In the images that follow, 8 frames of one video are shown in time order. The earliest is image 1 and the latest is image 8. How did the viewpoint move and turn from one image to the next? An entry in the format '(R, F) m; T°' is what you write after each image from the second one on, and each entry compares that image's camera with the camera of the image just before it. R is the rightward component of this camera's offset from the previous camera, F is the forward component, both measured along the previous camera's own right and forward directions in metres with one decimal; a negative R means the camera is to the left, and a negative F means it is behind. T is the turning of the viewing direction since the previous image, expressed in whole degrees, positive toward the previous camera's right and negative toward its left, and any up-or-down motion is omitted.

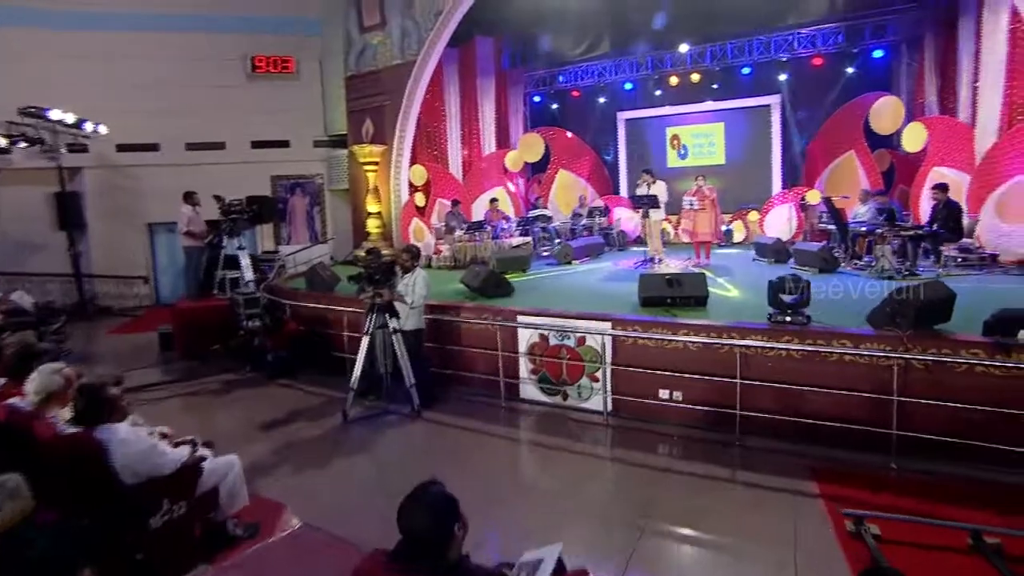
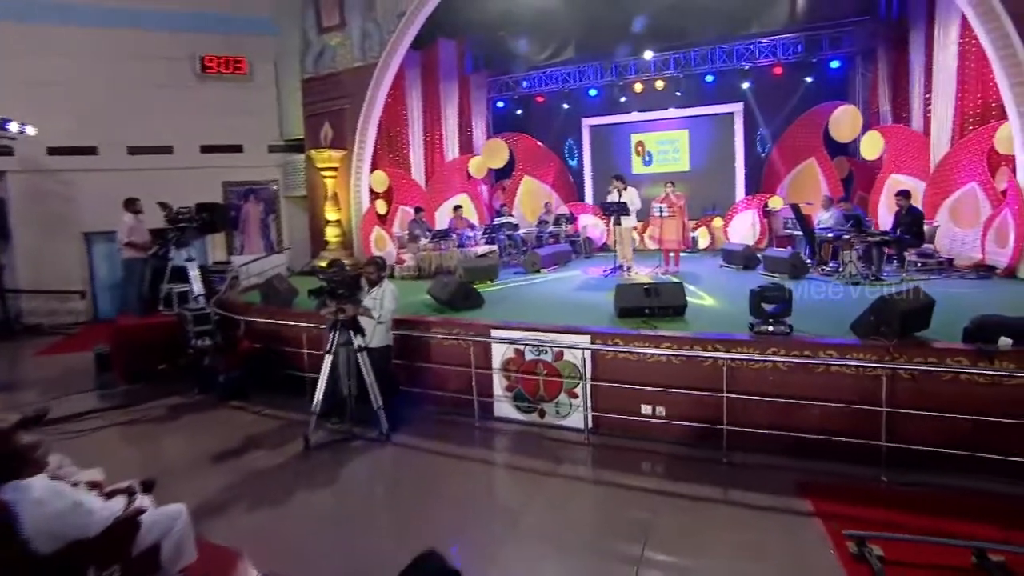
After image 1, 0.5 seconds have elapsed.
(-0.2, +0.4) m; +4°
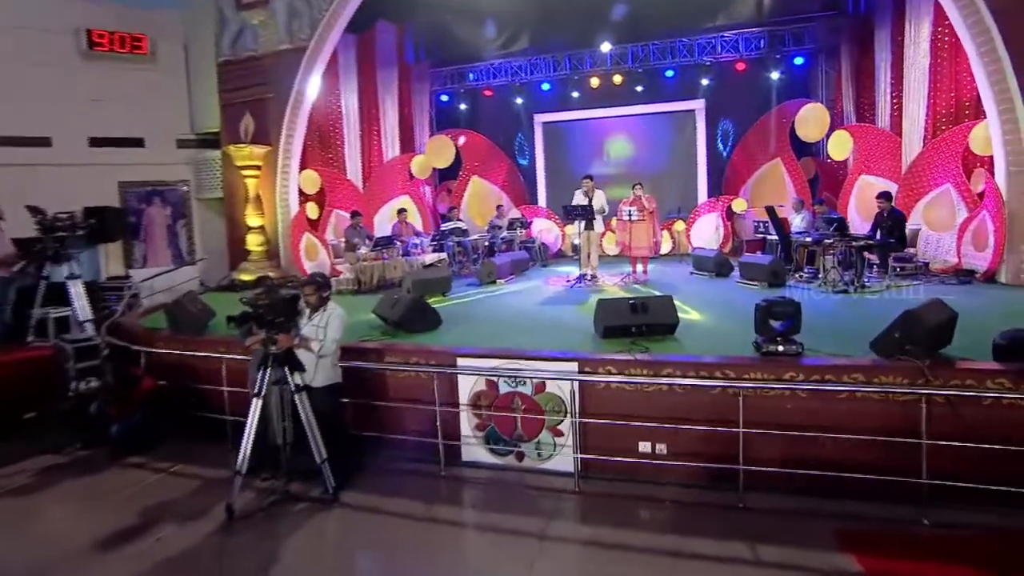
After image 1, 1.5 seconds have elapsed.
(-0.4, +1.2) m; +7°
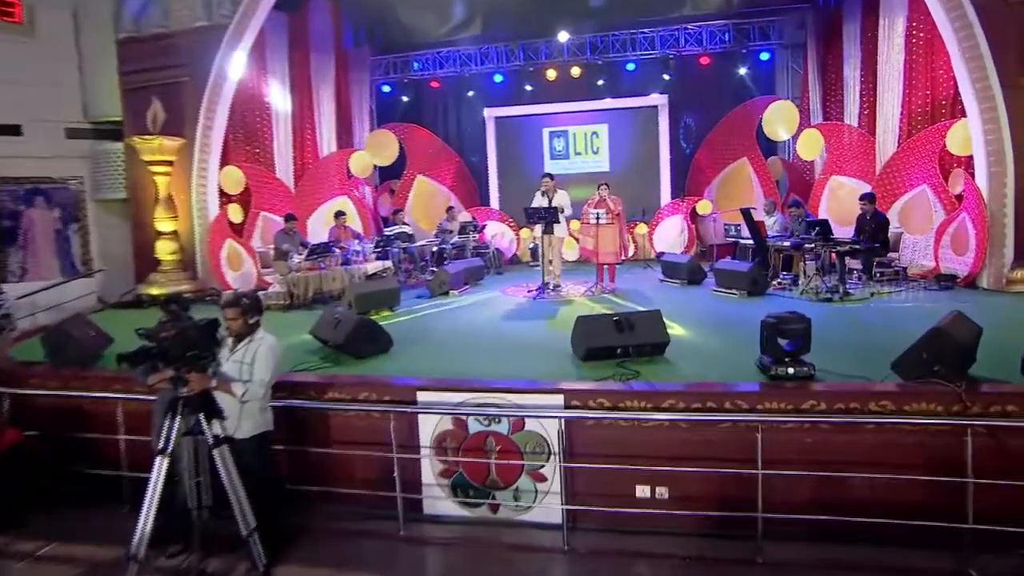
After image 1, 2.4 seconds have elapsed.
(-0.3, +1.0) m; +6°
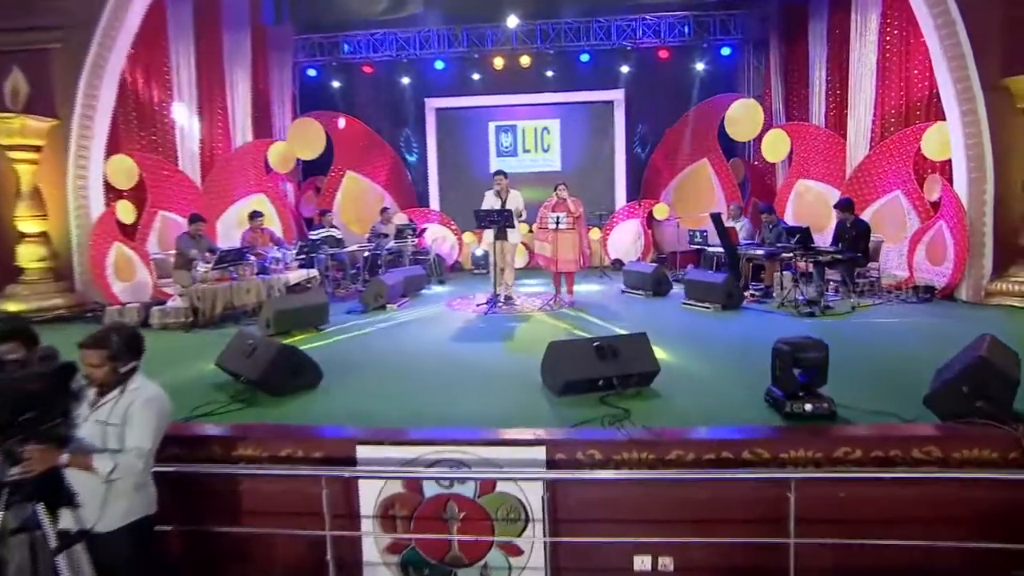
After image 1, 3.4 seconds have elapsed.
(-0.3, +1.1) m; +7°
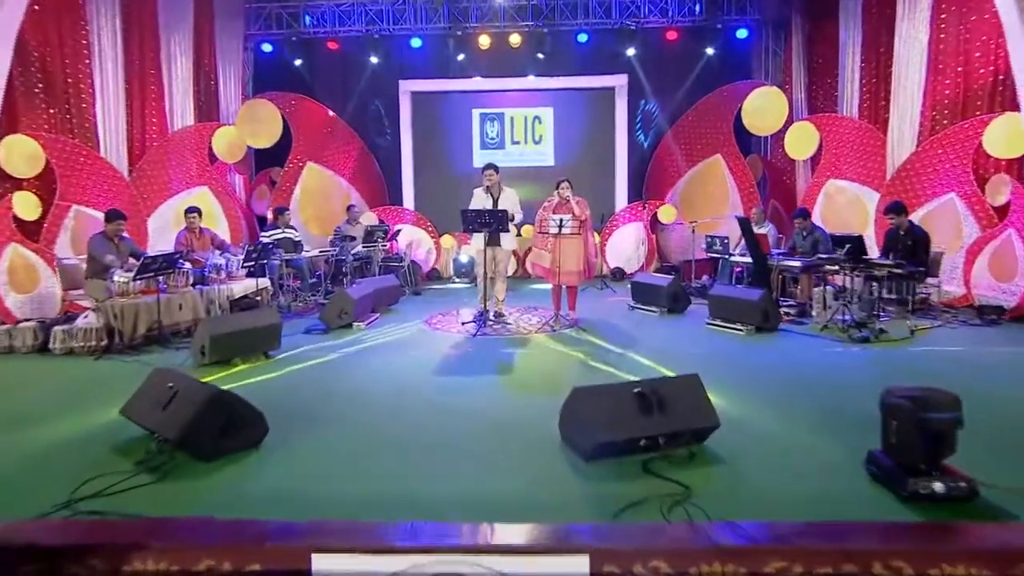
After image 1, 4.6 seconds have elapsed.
(-0.3, +1.3) m; +3°
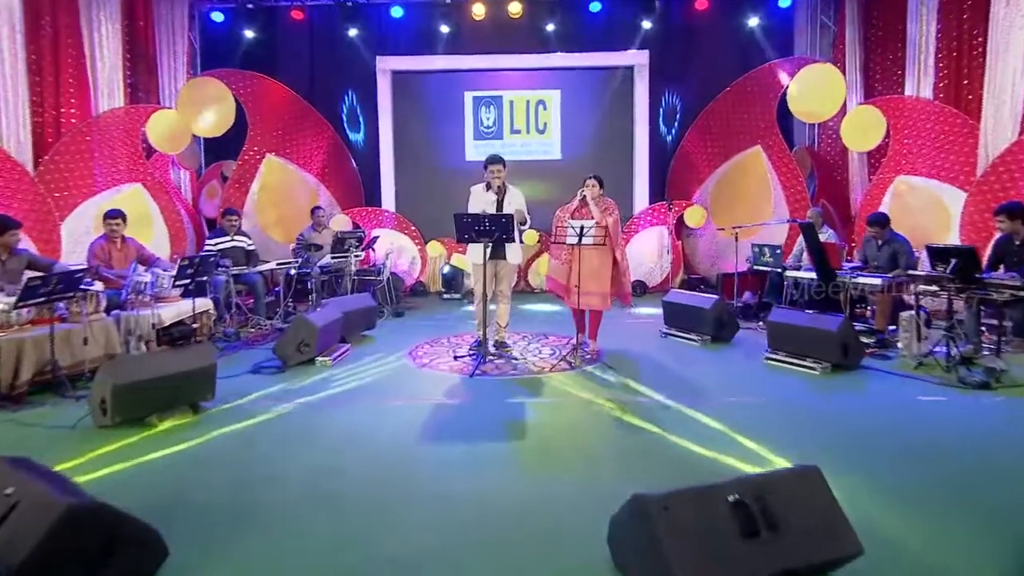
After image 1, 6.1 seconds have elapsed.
(-0.2, +1.5) m; +1°
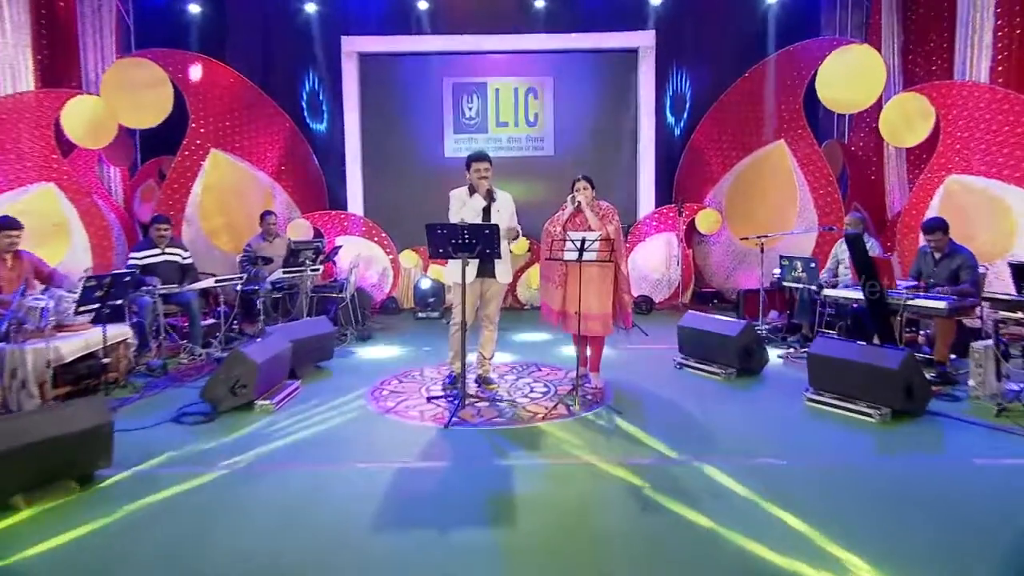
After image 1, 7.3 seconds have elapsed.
(0.0, +1.0) m; +1°
